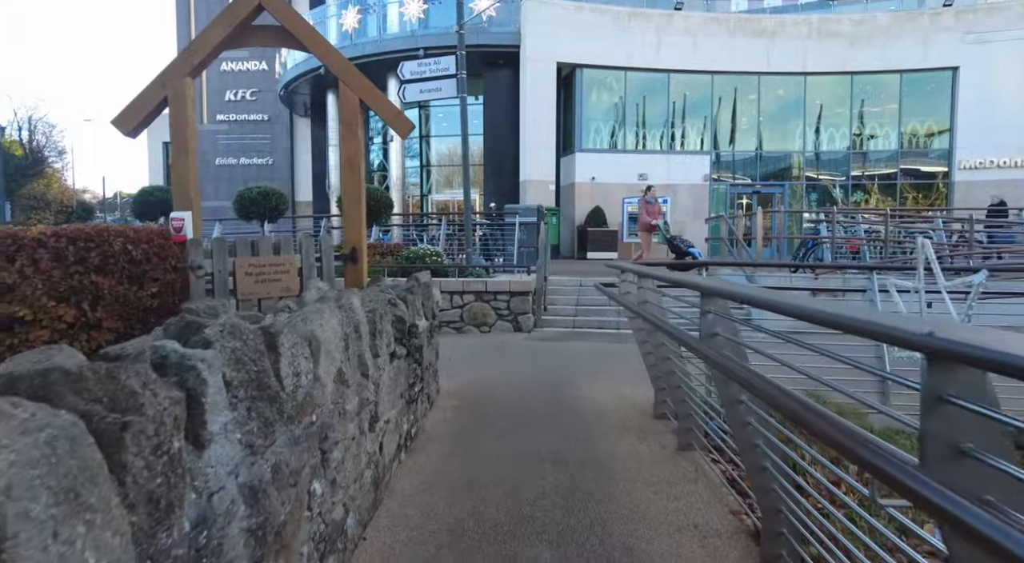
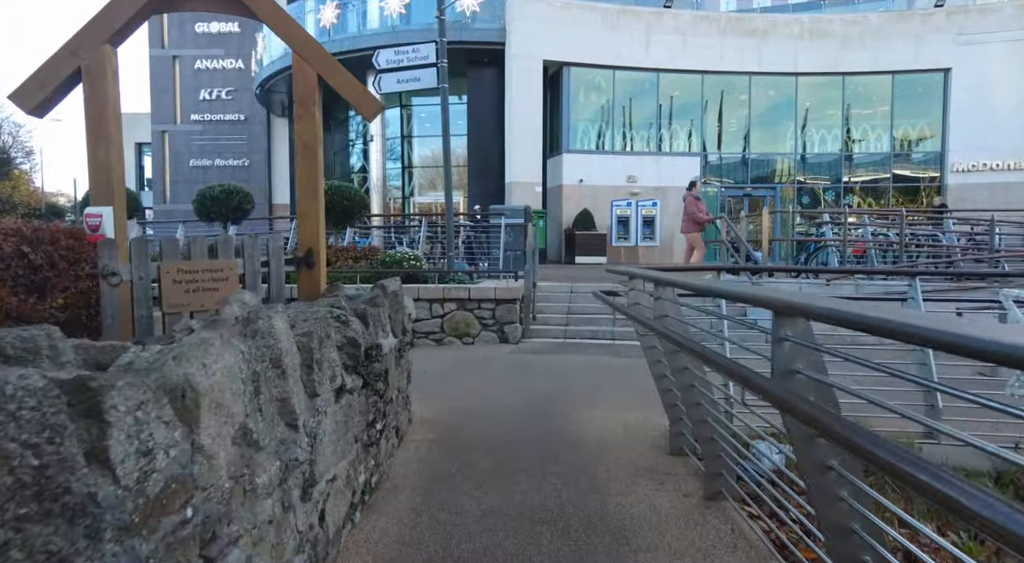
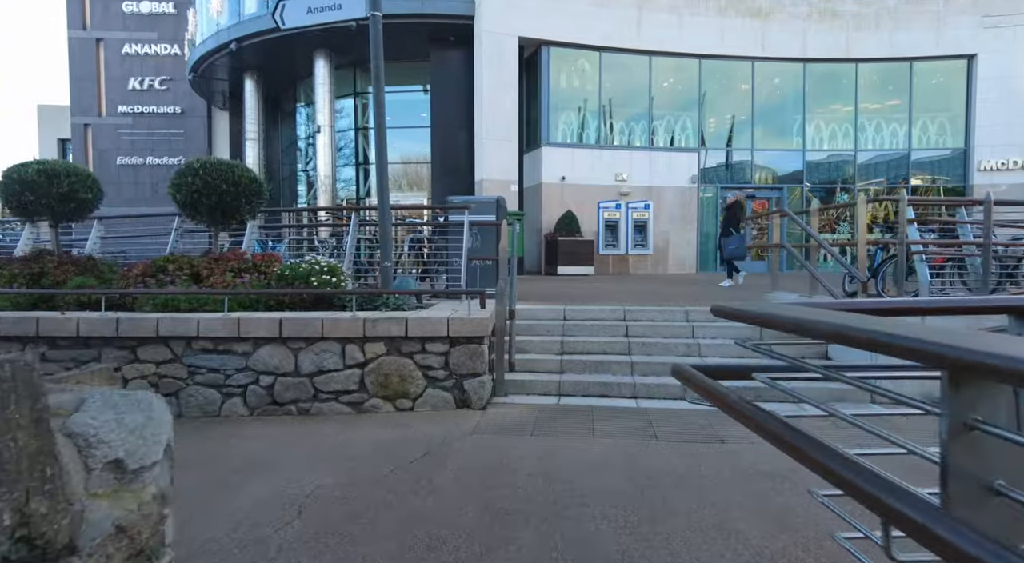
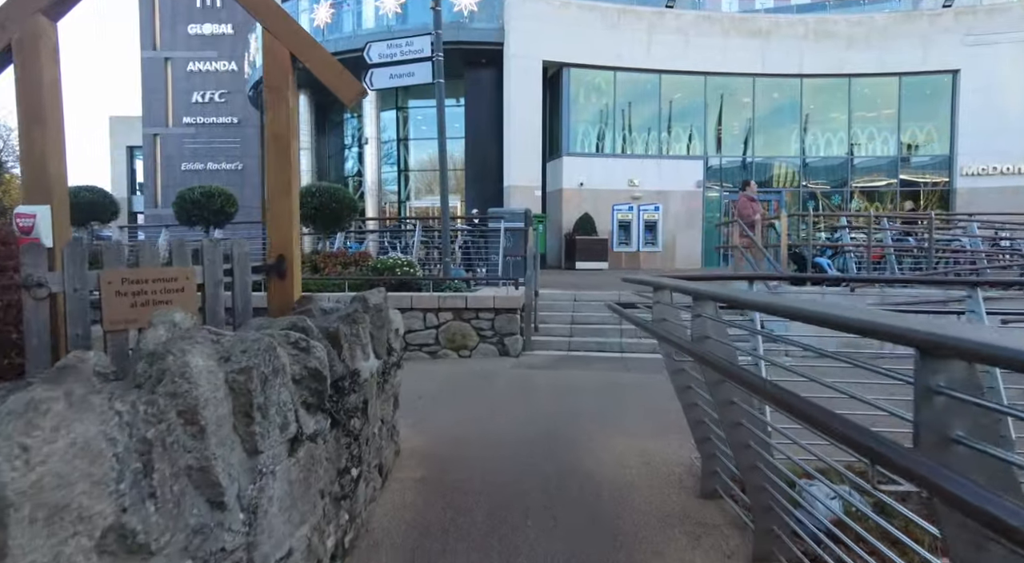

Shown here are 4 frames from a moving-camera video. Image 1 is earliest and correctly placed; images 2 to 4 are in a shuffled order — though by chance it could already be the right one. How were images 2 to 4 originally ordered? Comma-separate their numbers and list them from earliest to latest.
2, 4, 3
